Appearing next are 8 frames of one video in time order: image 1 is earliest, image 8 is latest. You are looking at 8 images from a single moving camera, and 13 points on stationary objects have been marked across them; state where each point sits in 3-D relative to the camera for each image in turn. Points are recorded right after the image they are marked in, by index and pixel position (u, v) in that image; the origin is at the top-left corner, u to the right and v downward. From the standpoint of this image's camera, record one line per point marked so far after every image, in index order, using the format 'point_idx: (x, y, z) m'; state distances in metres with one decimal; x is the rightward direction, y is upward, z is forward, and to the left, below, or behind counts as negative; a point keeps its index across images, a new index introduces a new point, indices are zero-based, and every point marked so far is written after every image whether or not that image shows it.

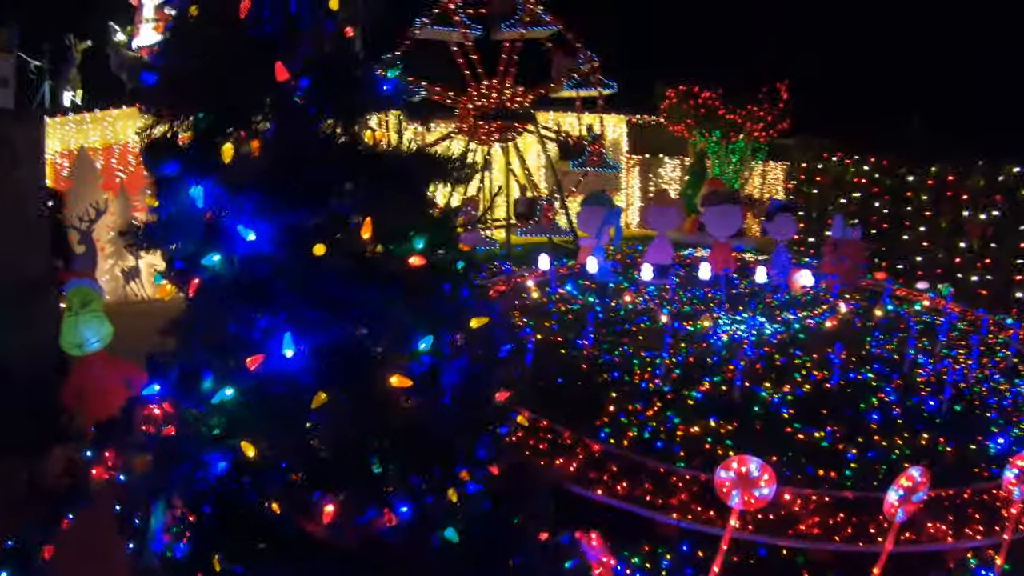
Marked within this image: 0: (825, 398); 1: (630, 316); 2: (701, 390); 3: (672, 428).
0: (+2.2, -0.8, +6.2) m
1: (+1.0, -0.2, +7.8) m
2: (+1.3, -0.7, +6.2) m
3: (+1.0, -0.9, +5.6) m
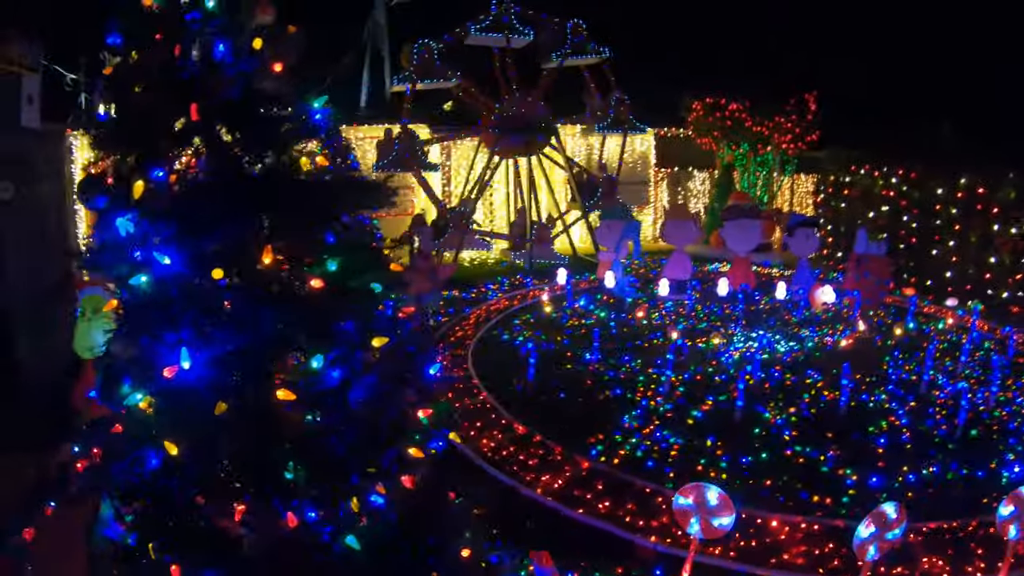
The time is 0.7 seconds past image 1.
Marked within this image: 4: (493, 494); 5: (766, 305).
0: (+2.2, -0.9, +6.1) m
1: (+1.1, -0.4, +7.7) m
2: (+1.3, -0.8, +6.1) m
3: (+1.0, -1.0, +5.5) m
4: (-0.1, -1.1, +5.0) m
5: (+2.5, -0.2, +9.1) m
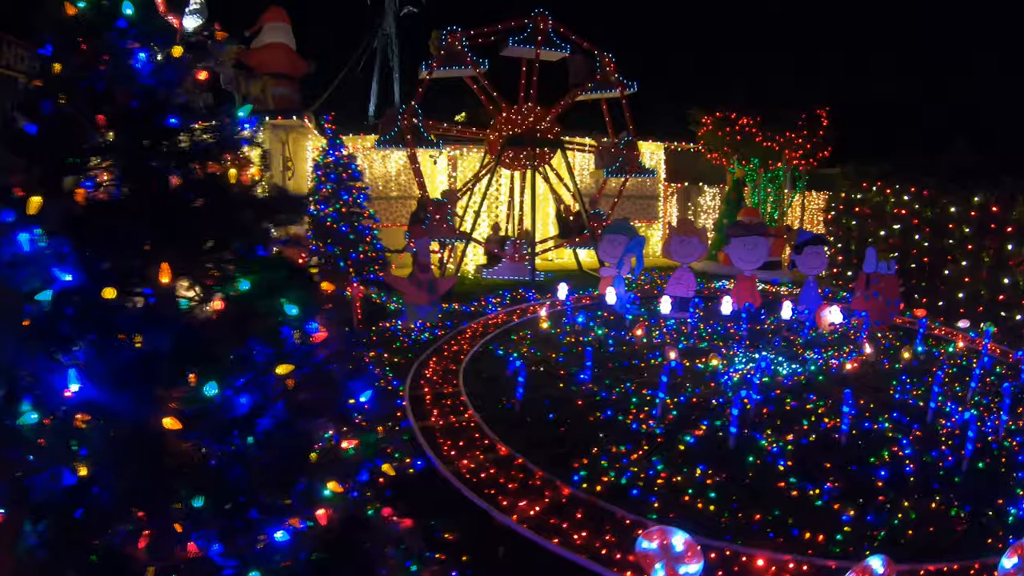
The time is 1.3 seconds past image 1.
0: (+2.1, -1.1, +5.9) m
1: (+1.1, -0.5, +7.5) m
2: (+1.2, -1.0, +5.9) m
3: (+0.8, -1.1, +5.3) m
4: (-0.3, -1.2, +4.8) m
5: (+2.5, -0.4, +8.9) m
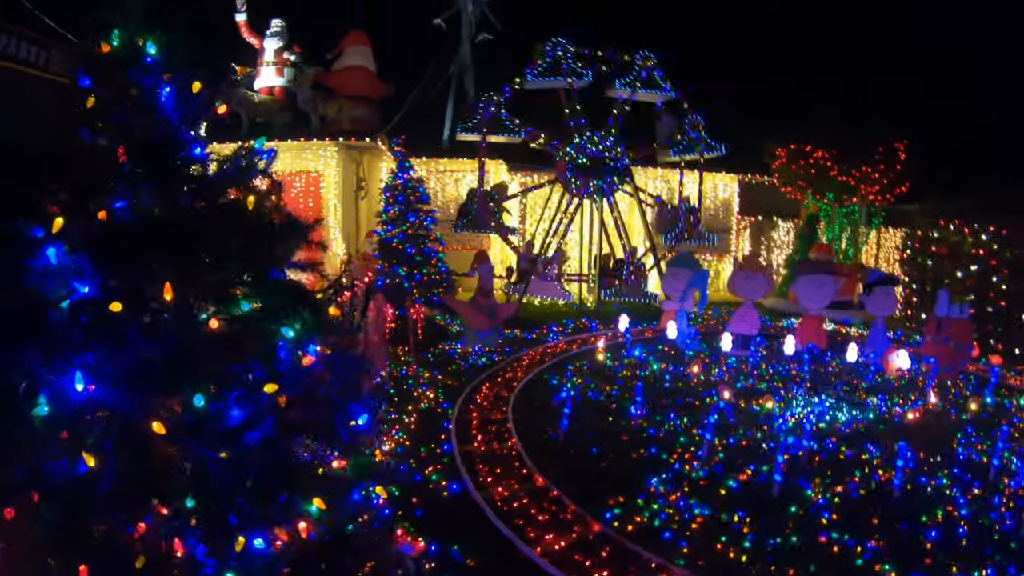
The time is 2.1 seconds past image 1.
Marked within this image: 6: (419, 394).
0: (+2.3, -1.4, +5.7) m
1: (+1.5, -0.8, +7.4) m
2: (+1.5, -1.2, +5.8) m
3: (+1.0, -1.3, +5.2) m
4: (-0.1, -1.4, +4.9) m
5: (+3.1, -0.8, +8.6) m
6: (-0.8, -0.9, +7.3) m
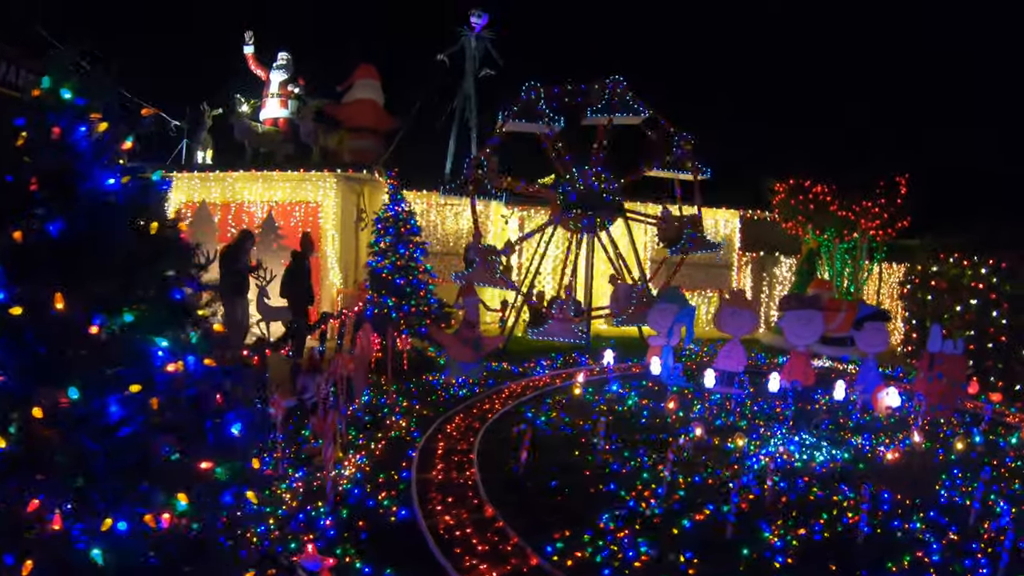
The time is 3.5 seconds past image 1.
0: (+2.0, -1.6, +5.5) m
1: (+1.3, -1.1, +7.3) m
2: (+1.2, -1.5, +5.7) m
3: (+0.7, -1.5, +5.1) m
4: (-0.5, -1.5, +4.8) m
5: (+2.9, -1.1, +8.4) m
6: (-1.0, -1.1, +7.3) m
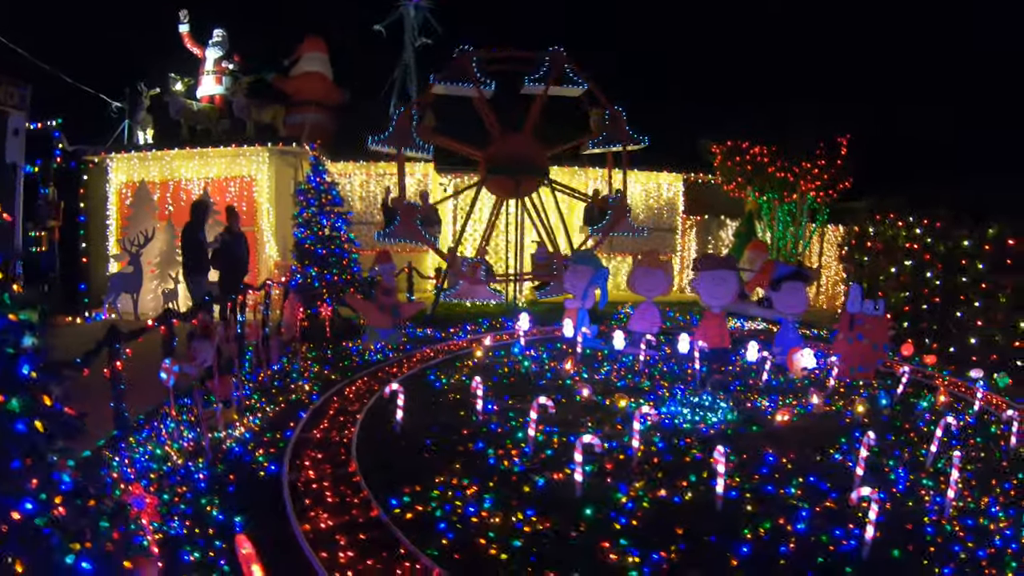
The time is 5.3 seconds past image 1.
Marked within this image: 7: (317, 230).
0: (+1.1, -1.3, +5.6) m
1: (+0.5, -0.8, +7.4) m
2: (+0.3, -1.2, +5.8) m
3: (-0.2, -1.3, +5.3) m
4: (-1.4, -1.3, +5.0) m
5: (+2.1, -0.7, +8.5) m
6: (-1.8, -0.8, +7.5) m
7: (-2.0, +0.6, +9.0) m
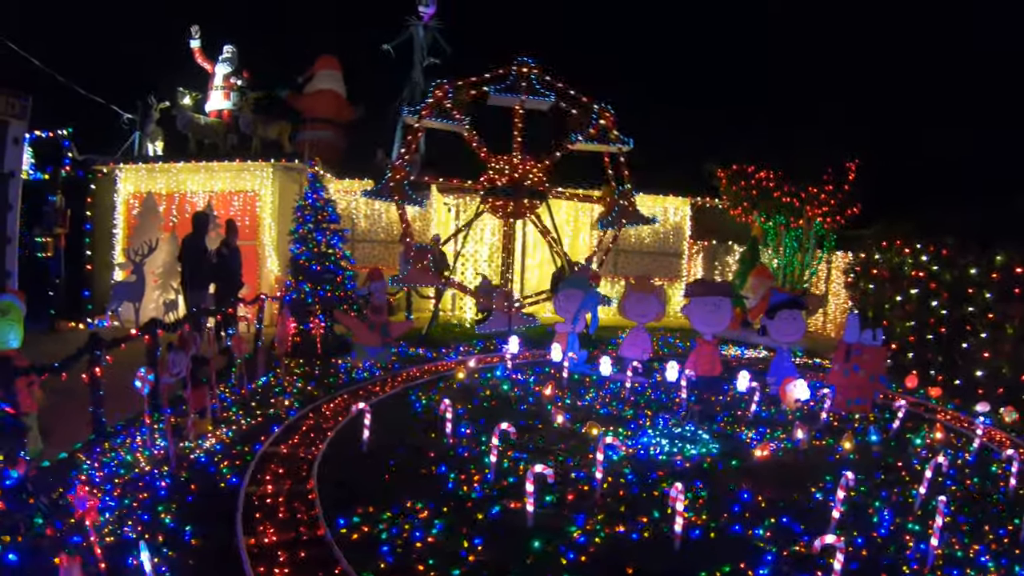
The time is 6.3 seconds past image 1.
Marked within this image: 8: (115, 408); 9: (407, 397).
0: (+0.9, -1.5, +5.5) m
1: (+0.3, -1.0, +7.3) m
2: (0.0, -1.3, +5.7) m
3: (-0.5, -1.4, +5.2) m
4: (-1.7, -1.4, +5.0) m
5: (+2.0, -1.0, +8.3) m
6: (-2.0, -0.9, +7.5) m
7: (-2.0, +0.4, +9.0) m
8: (-3.2, -1.0, +7.3) m
9: (-0.9, -0.9, +7.5) m
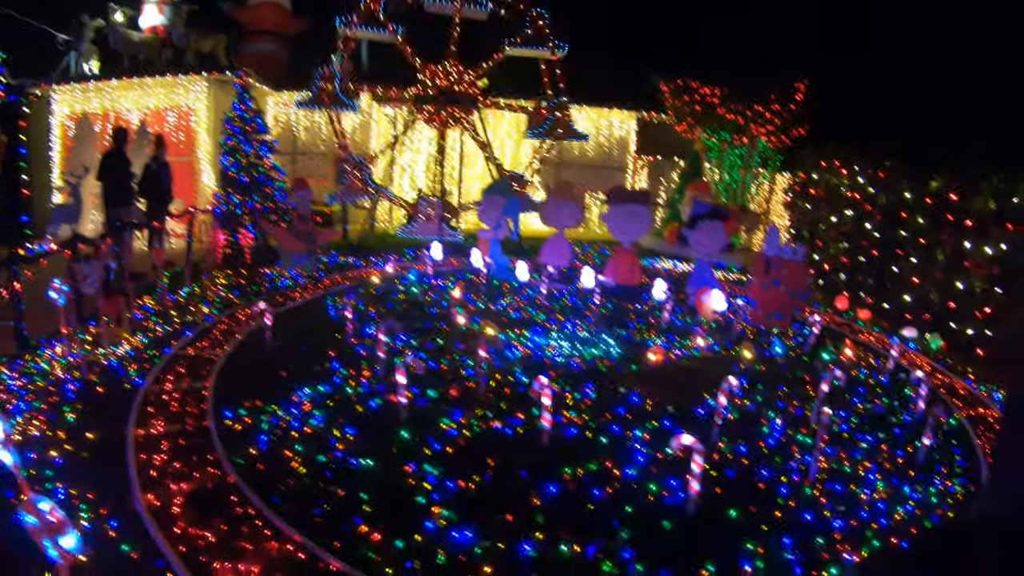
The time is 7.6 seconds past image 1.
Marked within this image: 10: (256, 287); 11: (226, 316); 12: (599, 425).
0: (+0.2, -0.9, +5.6) m
1: (-0.4, -0.2, +7.4) m
2: (-0.7, -0.7, +5.9) m
3: (-1.2, -0.8, +5.4) m
4: (-2.4, -0.8, +5.2) m
5: (+1.3, -0.2, +8.4) m
6: (-2.7, -0.2, +7.7) m
7: (-2.7, +1.3, +9.0) m
8: (-3.9, -0.2, +7.4) m
9: (-1.6, -0.2, +7.6) m
10: (-2.3, 0.0, +8.3) m
11: (-2.3, -0.3, +7.3) m
12: (+0.7, -0.8, +6.1) m
